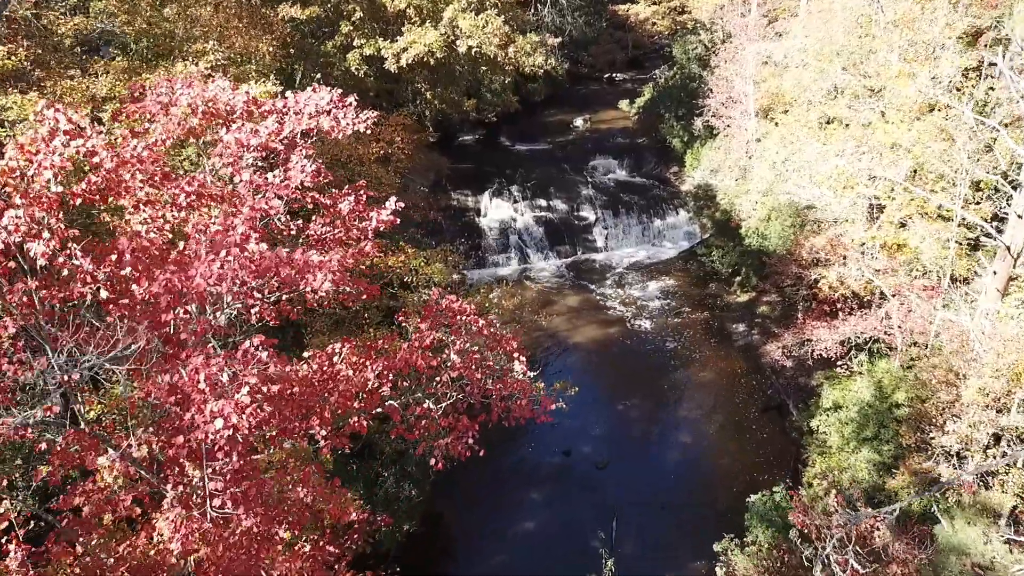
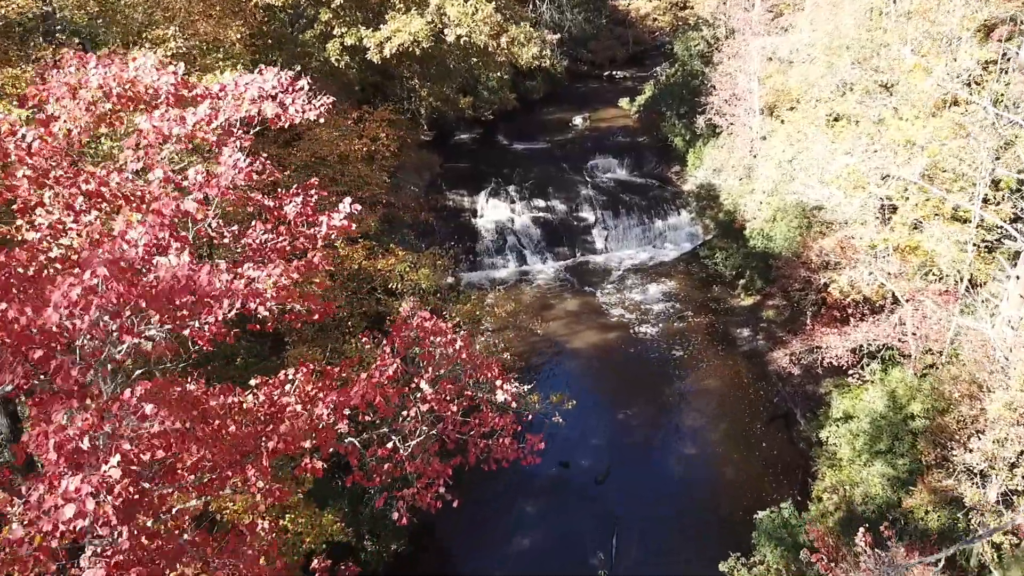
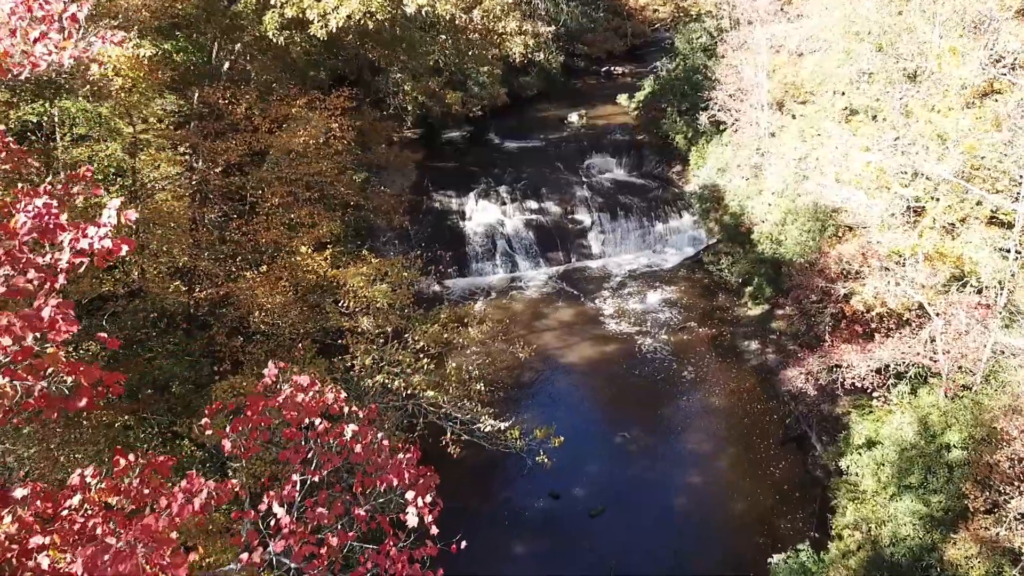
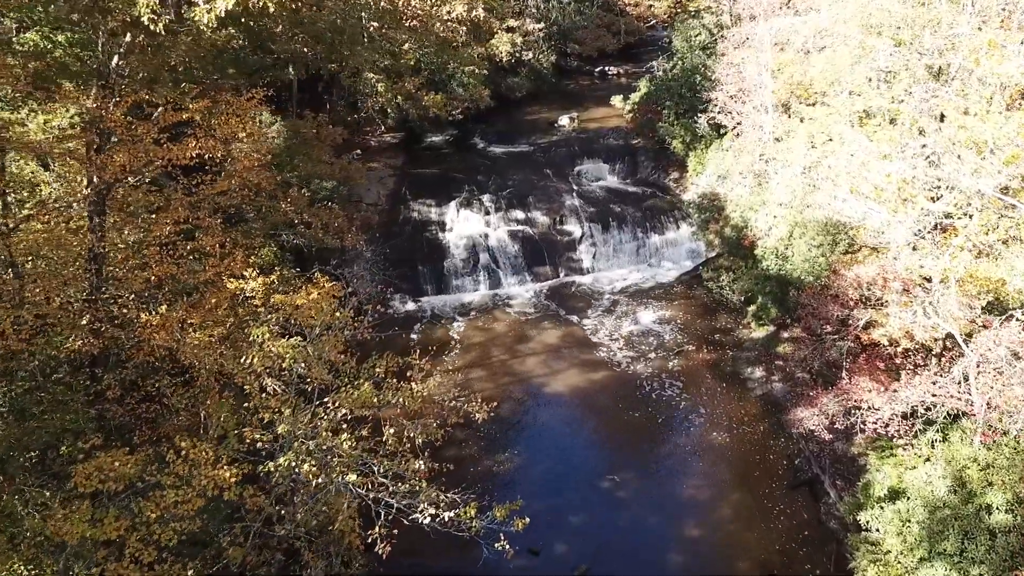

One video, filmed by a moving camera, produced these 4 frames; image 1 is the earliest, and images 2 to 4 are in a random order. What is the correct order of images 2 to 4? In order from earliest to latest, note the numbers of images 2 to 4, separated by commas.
2, 3, 4
